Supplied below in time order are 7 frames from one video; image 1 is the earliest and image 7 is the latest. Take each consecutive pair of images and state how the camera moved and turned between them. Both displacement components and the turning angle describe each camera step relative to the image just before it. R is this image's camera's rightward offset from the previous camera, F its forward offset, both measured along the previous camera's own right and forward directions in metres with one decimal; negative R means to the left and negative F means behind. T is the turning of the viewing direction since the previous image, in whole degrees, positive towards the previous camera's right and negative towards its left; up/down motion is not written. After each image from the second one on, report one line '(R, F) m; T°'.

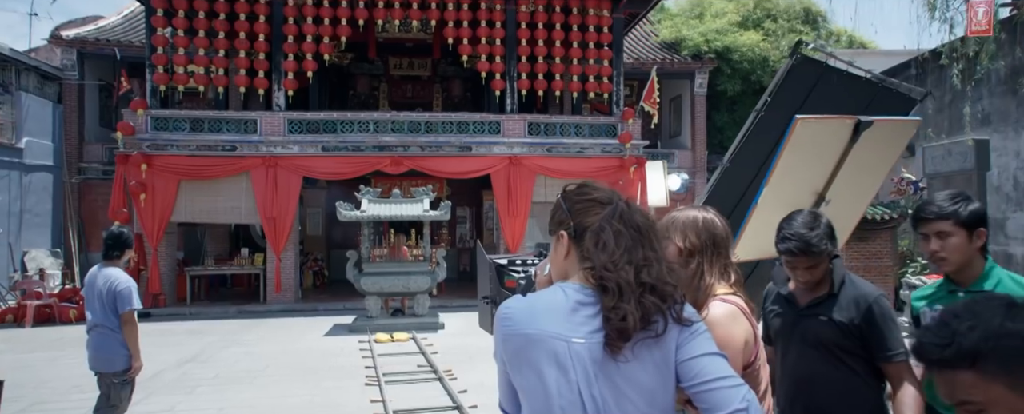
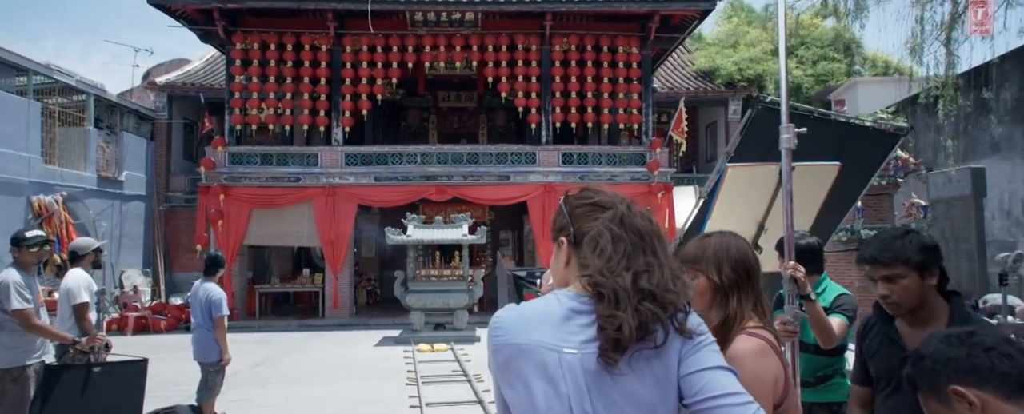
(+0.4, -1.0) m; -5°
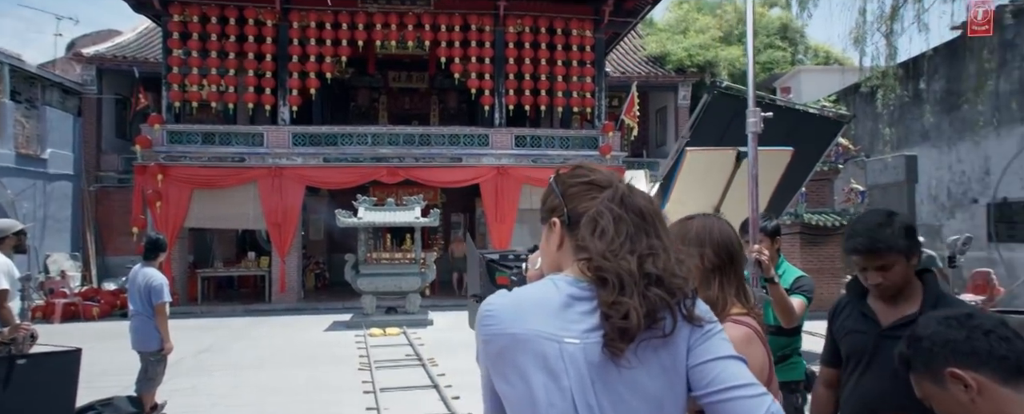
(-0.1, +0.1) m; +5°
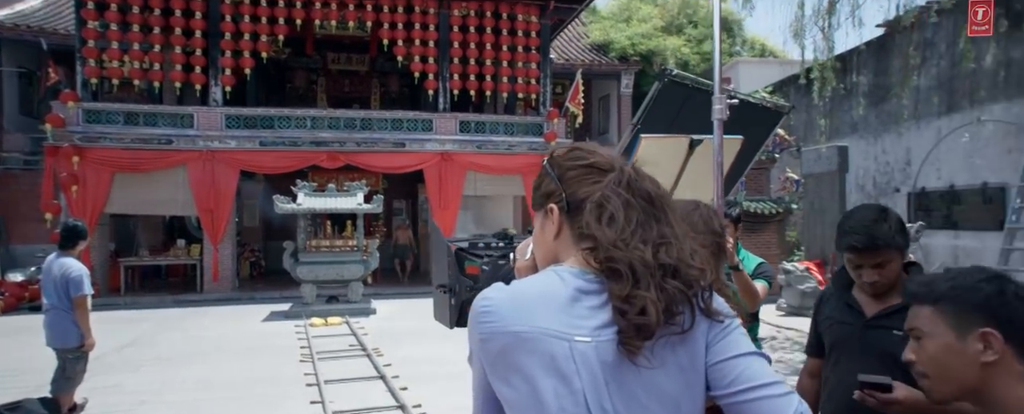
(-0.1, +0.1) m; +5°
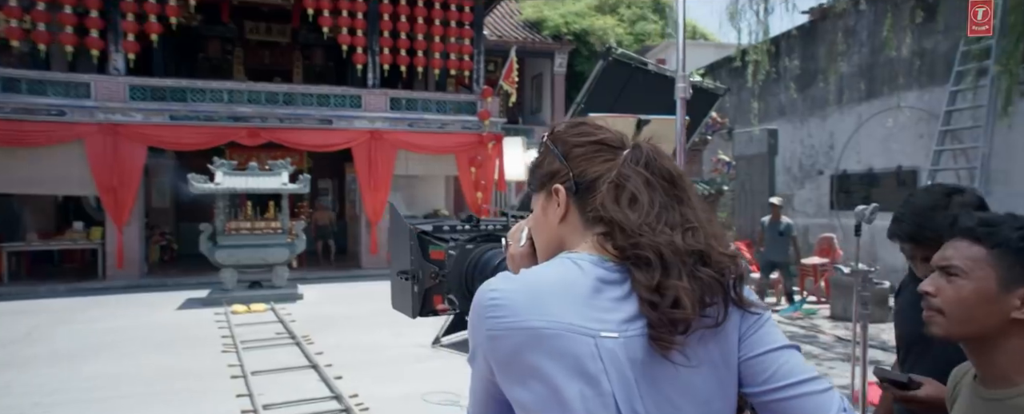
(-0.1, +0.3) m; +7°
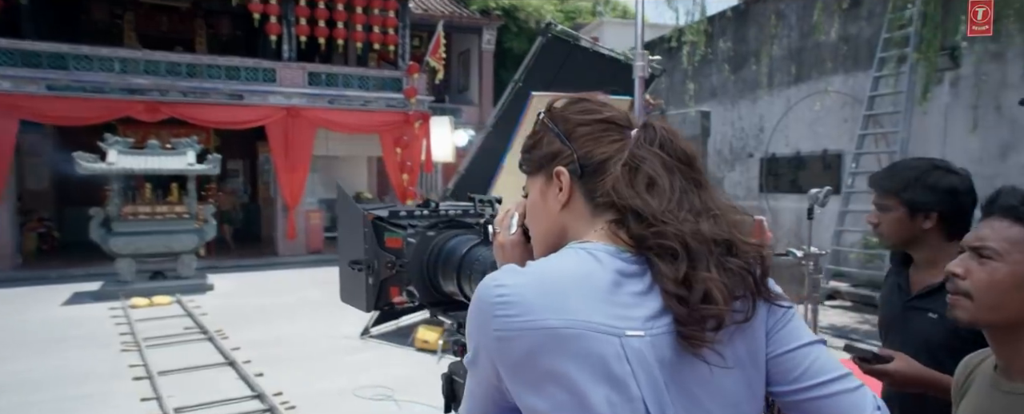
(-0.4, +0.5) m; +8°
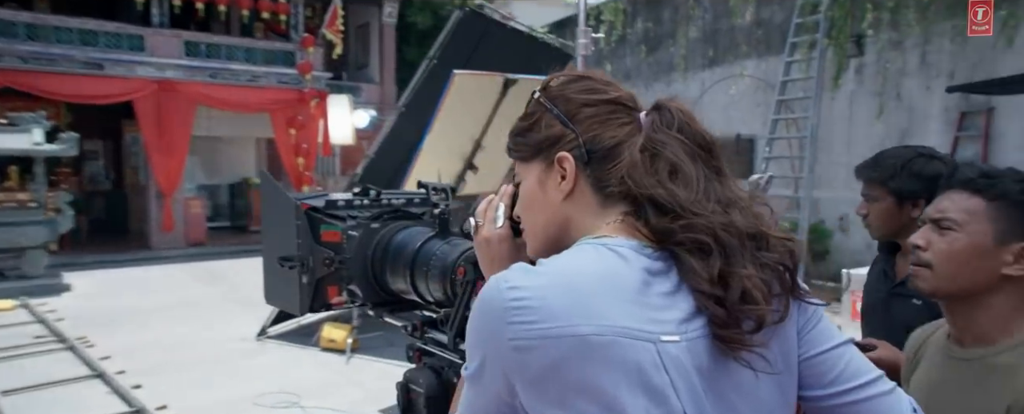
(-0.5, +0.5) m; +11°
